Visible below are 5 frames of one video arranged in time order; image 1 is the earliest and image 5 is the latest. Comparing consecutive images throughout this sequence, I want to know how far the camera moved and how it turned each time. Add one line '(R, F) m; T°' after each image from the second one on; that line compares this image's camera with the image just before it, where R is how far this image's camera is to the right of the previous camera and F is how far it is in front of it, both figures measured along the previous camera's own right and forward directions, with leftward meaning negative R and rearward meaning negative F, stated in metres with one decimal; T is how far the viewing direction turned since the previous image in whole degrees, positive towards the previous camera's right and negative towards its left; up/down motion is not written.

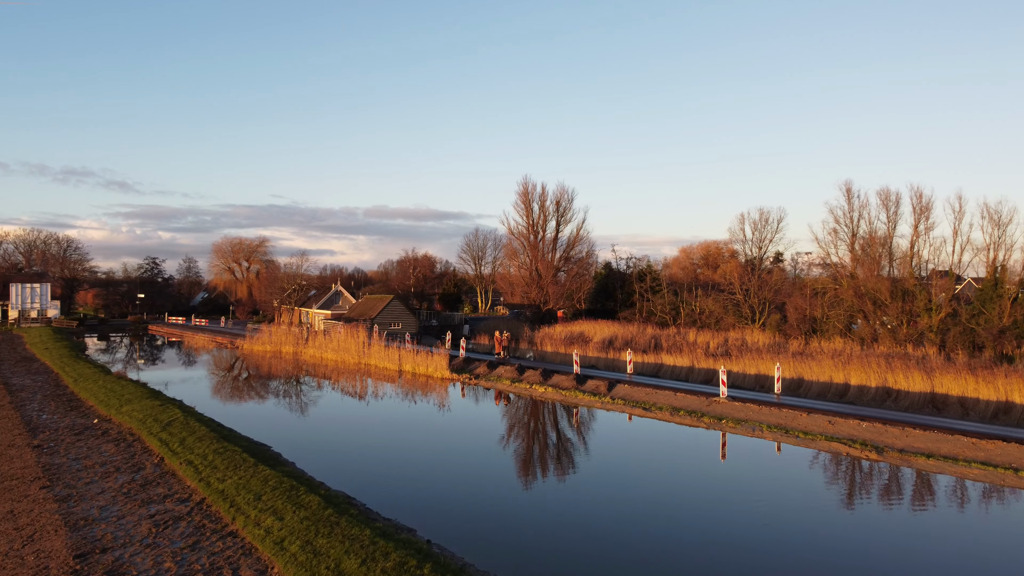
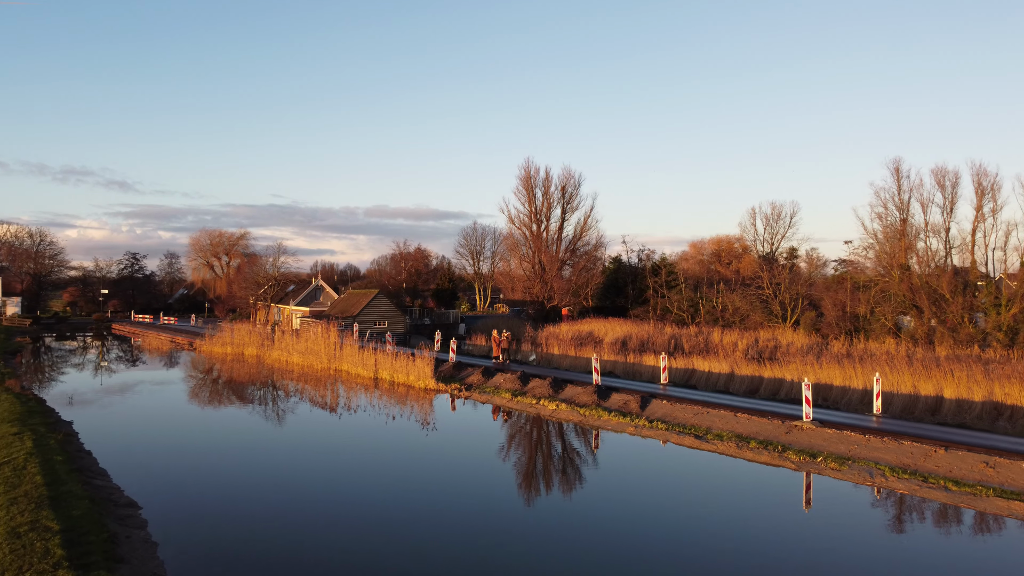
(0.0, +4.5) m; 0°
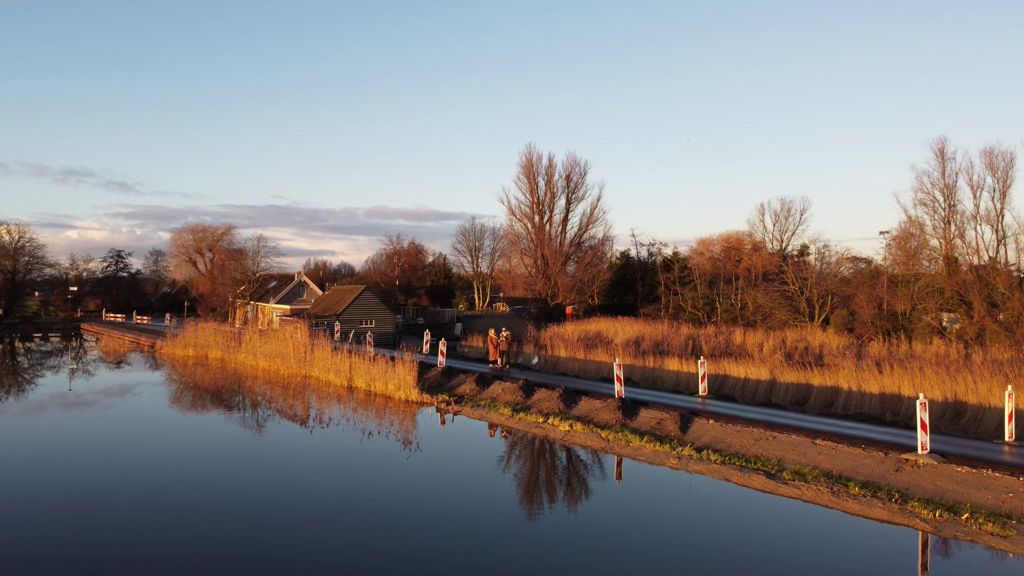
(0.0, +3.2) m; 0°
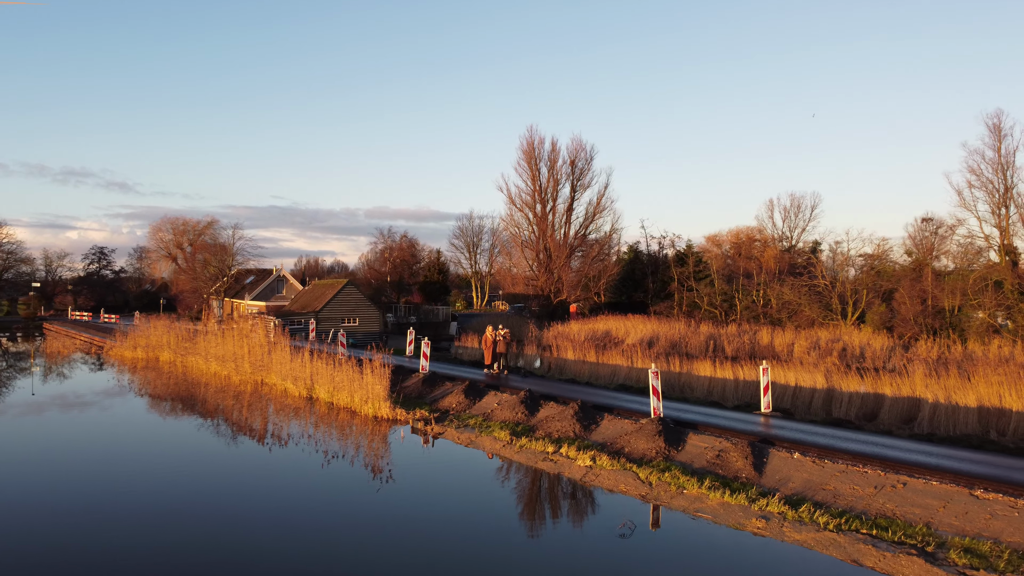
(0.0, +3.2) m; 0°
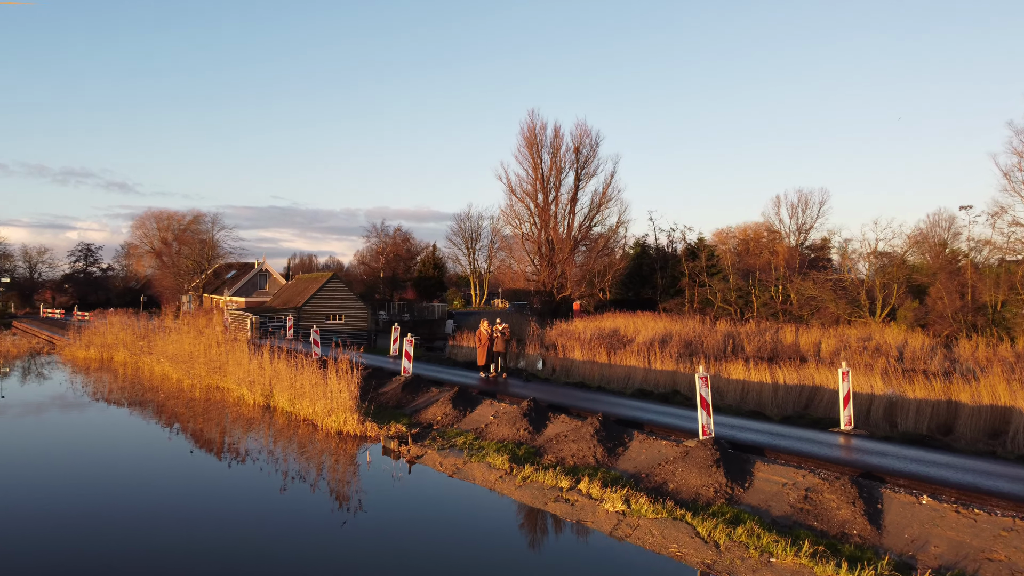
(0.0, +2.3) m; 0°
